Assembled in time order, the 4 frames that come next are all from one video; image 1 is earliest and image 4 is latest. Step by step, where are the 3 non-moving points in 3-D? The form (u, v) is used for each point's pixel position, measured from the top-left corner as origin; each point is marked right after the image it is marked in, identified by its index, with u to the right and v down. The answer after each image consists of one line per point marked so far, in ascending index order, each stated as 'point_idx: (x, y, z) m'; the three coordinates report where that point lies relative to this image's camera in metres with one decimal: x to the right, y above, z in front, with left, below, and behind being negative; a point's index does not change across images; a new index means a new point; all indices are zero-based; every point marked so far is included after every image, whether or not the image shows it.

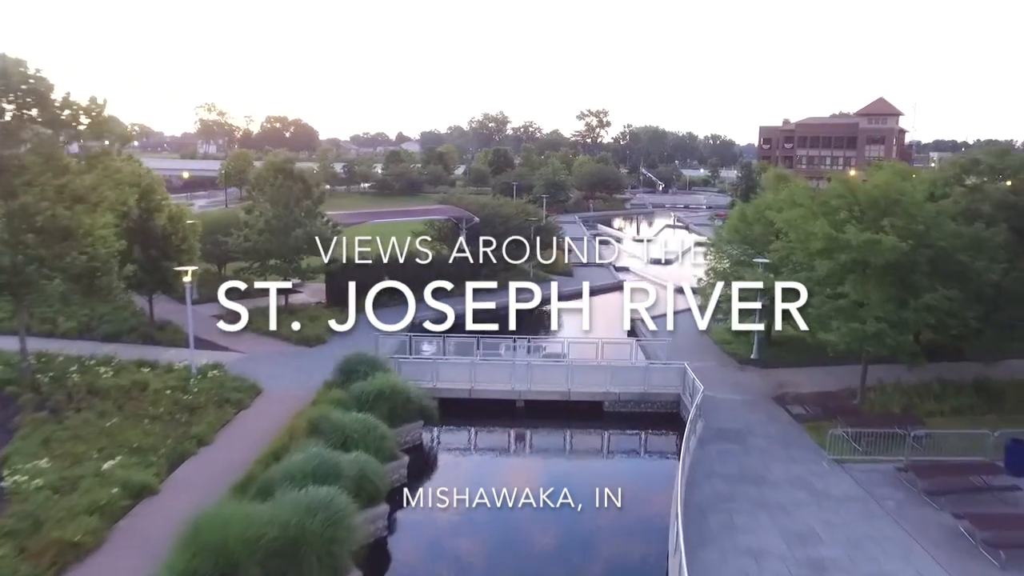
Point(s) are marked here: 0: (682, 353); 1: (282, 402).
0: (+4.2, -1.6, +18.3) m
1: (-4.5, -2.3, +14.4) m
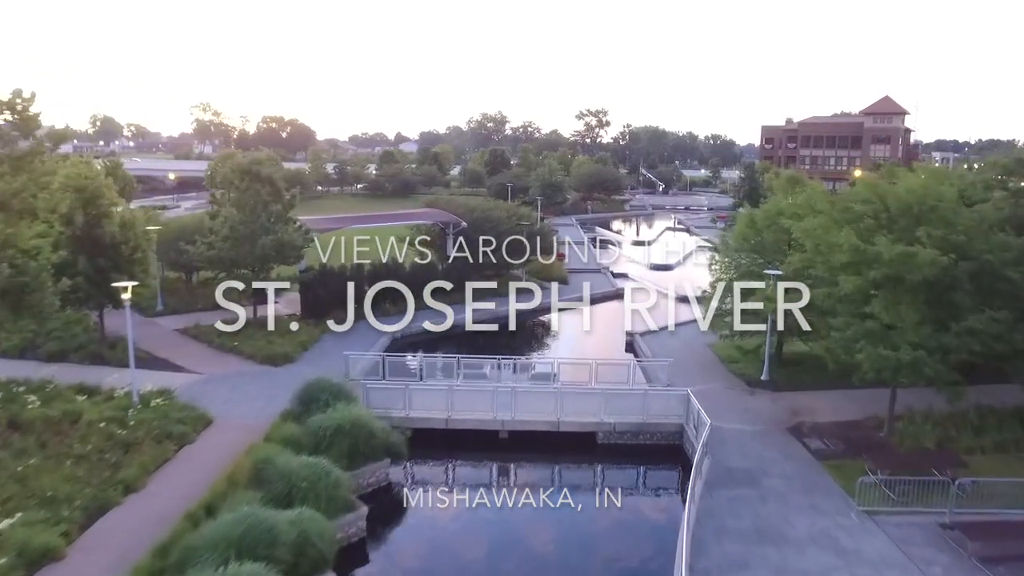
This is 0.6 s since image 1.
0: (+3.9, -2.0, +16.6) m
1: (-4.8, -2.6, +12.7) m
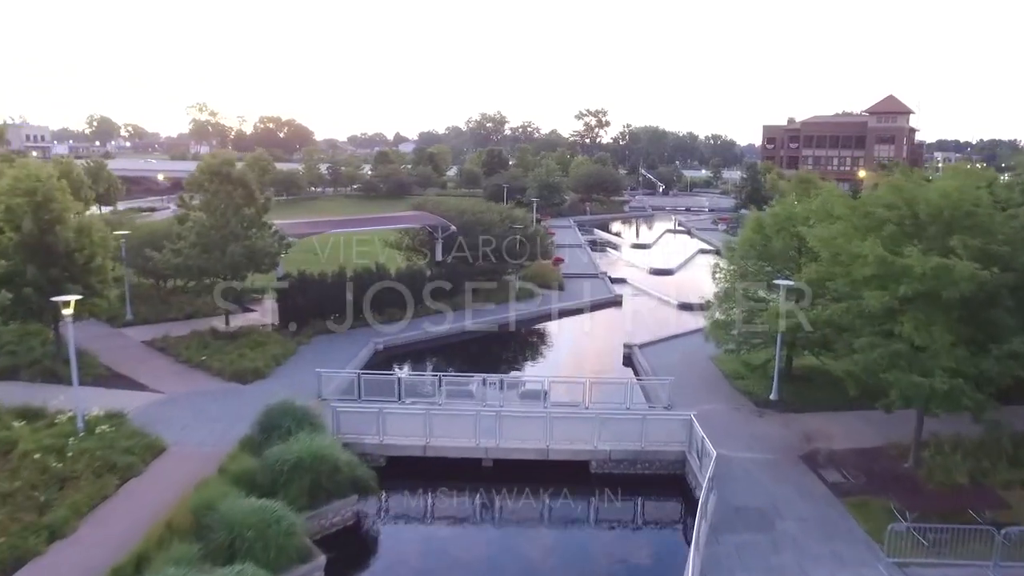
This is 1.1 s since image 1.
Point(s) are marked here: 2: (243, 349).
0: (+3.6, -2.2, +15.3) m
1: (-5.1, -2.8, +11.4) m
2: (-6.7, -1.5, +18.4) m
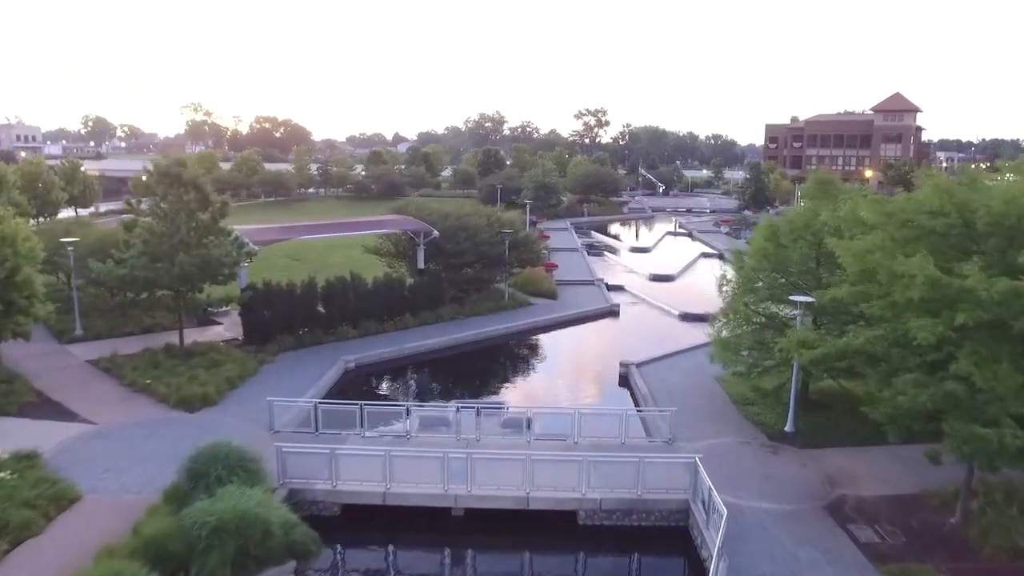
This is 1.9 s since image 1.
0: (+3.3, -2.5, +13.5) m
1: (-5.4, -3.1, +9.6) m
2: (-7.1, -1.8, +16.6) m
